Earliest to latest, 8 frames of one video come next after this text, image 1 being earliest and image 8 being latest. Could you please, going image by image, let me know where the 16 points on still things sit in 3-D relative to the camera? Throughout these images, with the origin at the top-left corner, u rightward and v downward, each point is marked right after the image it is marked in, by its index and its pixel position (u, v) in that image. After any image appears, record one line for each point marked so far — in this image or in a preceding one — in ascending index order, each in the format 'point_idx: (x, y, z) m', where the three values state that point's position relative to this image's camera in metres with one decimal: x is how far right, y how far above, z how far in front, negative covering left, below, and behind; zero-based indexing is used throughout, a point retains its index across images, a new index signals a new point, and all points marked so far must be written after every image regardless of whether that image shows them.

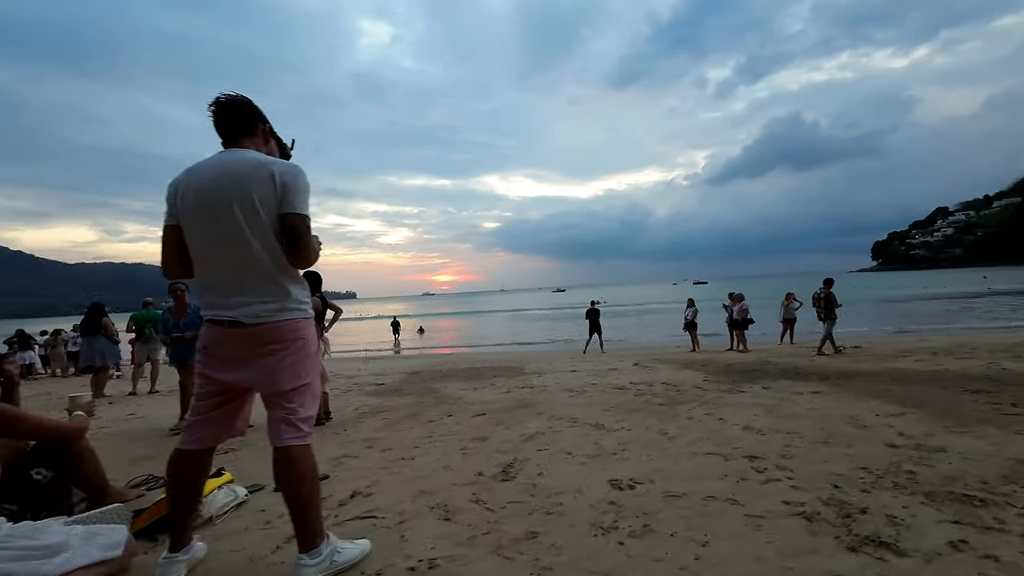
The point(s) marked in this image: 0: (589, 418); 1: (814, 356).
0: (+1.9, -3.1, +4.9) m
1: (+20.3, -4.5, +13.7) m
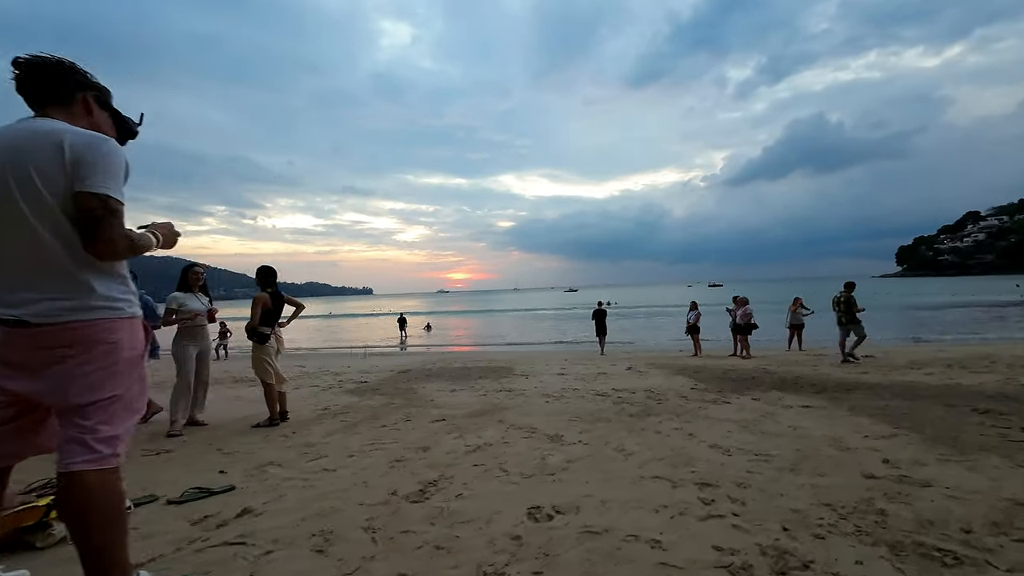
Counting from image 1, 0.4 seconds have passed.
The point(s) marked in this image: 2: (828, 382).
0: (+0.9, -3.1, +4.6) m
1: (+19.5, -4.8, +13.0) m
2: (+13.8, -4.1, +8.9) m
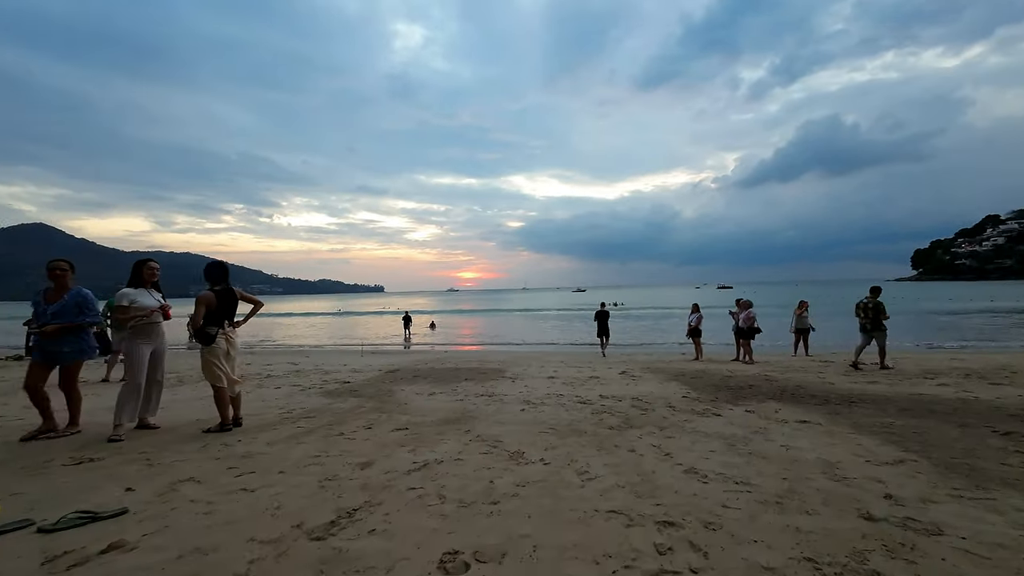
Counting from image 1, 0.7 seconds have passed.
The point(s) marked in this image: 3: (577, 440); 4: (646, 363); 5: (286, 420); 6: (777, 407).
0: (+0.1, -3.2, +4.2) m
1: (+18.8, -5.1, +12.4) m
2: (+13.0, -4.2, +8.3) m
3: (+1.4, -3.2, +4.3) m
4: (+9.1, -5.1, +14.0) m
5: (-6.0, -3.4, +5.4) m
6: (+8.3, -3.7, +6.4) m
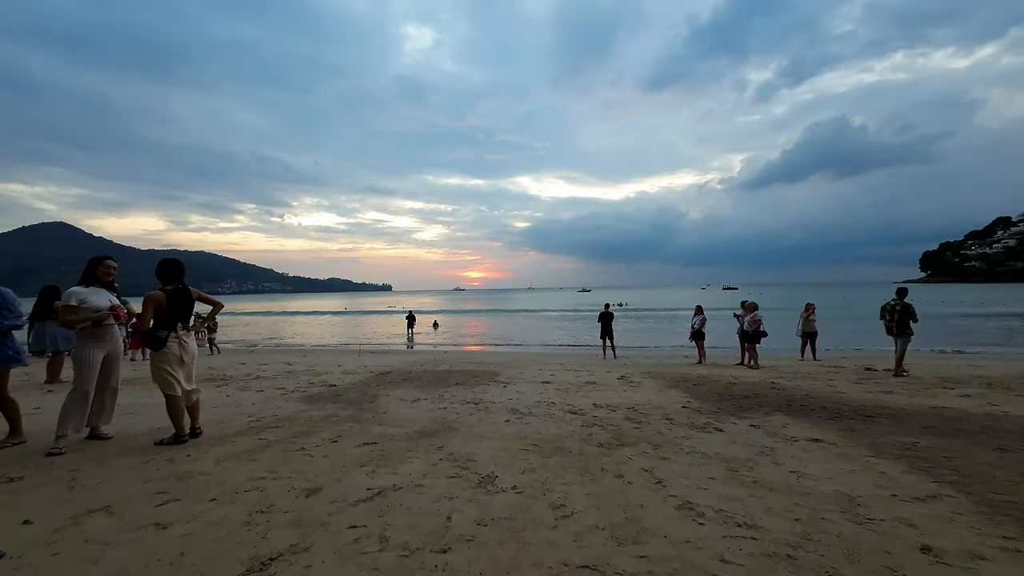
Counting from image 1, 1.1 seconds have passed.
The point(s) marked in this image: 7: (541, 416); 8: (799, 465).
0: (-0.4, -3.2, +3.8) m
1: (+18.4, -5.3, +11.7) m
2: (+12.6, -4.4, +7.8) m
3: (+0.9, -3.2, +3.9) m
4: (+8.7, -5.2, +13.5) m
5: (-6.4, -3.5, +5.0) m
6: (+7.9, -3.8, +5.9) m
7: (+0.9, -3.7, +6.1) m
8: (+5.5, -3.4, +3.9) m
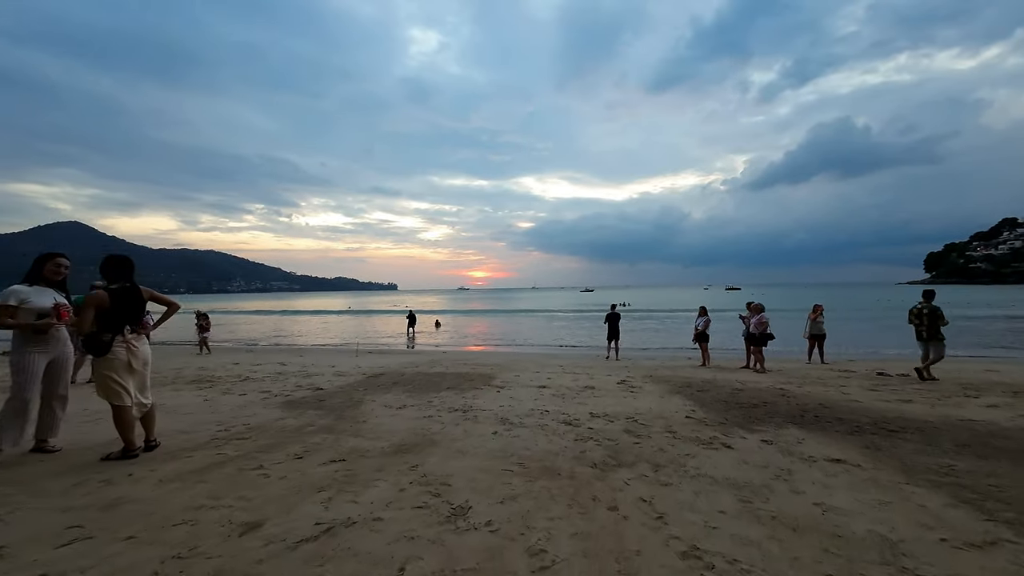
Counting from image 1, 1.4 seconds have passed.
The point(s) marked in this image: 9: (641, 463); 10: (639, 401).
0: (-0.7, -3.2, +3.4) m
1: (+18.1, -5.4, +11.1) m
2: (+12.3, -4.5, +7.2) m
3: (+0.6, -3.3, +3.4) m
4: (+8.5, -5.3, +12.9) m
5: (-6.7, -3.5, +4.6) m
6: (+7.5, -3.9, +5.4) m
7: (+0.5, -3.8, +5.6) m
8: (+5.1, -3.4, +3.4) m
9: (+2.6, -3.5, +4.1) m
10: (+4.8, -4.3, +7.8) m
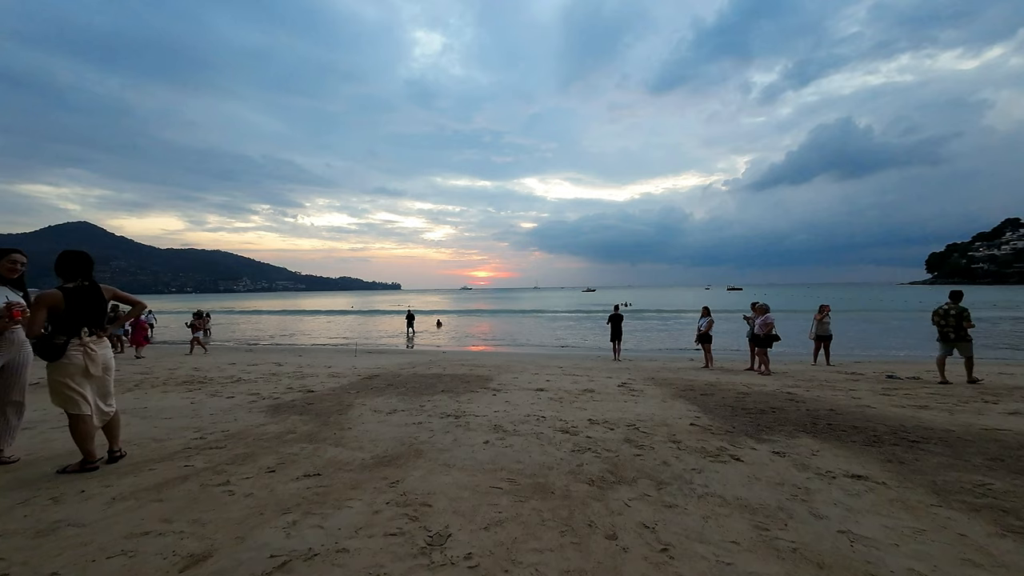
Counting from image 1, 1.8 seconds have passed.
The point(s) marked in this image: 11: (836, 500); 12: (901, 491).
0: (-0.9, -3.2, +3.0) m
1: (+18.0, -5.4, +10.7) m
2: (+12.1, -4.5, +6.8) m
3: (+0.4, -3.3, +3.1) m
4: (+8.3, -5.3, +12.6) m
5: (-6.9, -3.4, +4.3) m
6: (+7.4, -3.9, +5.0) m
7: (+0.4, -3.8, +5.2) m
8: (+4.9, -3.4, +3.0) m
9: (+2.4, -3.5, +3.7) m
10: (+4.6, -4.3, +7.4) m
11: (+5.4, -3.5, +3.4) m
12: (+7.0, -3.6, +3.7) m
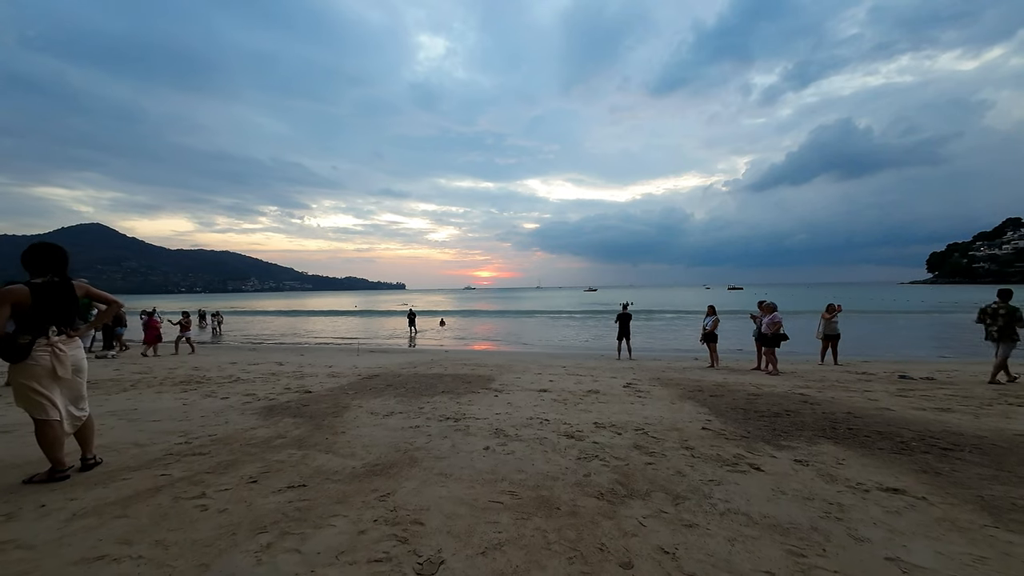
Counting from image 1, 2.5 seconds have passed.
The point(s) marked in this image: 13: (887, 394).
0: (-0.9, -3.1, +2.7) m
1: (+18.1, -5.2, +10.2) m
2: (+12.2, -4.4, +6.4) m
3: (+0.4, -3.2, +2.8) m
4: (+8.4, -5.2, +12.2) m
5: (-6.9, -3.4, +4.1) m
6: (+7.4, -3.8, +4.6) m
7: (+0.4, -3.7, +4.9) m
8: (+5.0, -3.3, +2.7) m
9: (+2.4, -3.4, +3.4) m
10: (+4.7, -4.2, +7.1) m
11: (+5.4, -3.4, +3.1) m
12: (+7.0, -3.5, +3.3) m
13: (+18.2, -5.2, +9.9) m
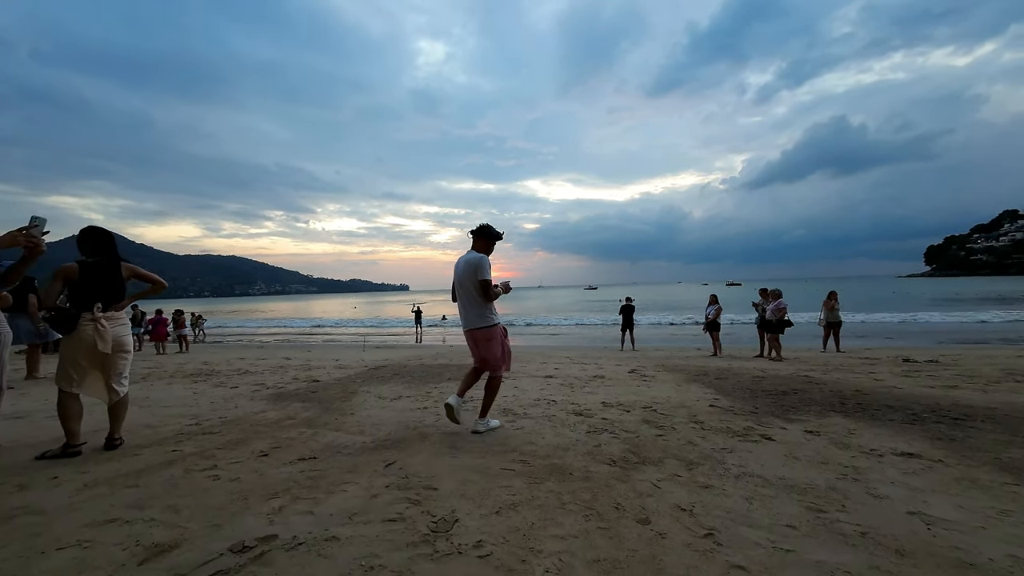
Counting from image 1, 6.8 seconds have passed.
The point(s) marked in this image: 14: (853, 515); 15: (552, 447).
0: (-0.7, -2.6, +2.7) m
1: (+18.3, -4.2, +10.1) m
2: (+12.4, -3.5, +6.3) m
3: (+0.6, -2.7, +2.7) m
4: (+8.7, -4.3, +12.2) m
5: (-6.7, -3.0, +4.1) m
6: (+7.6, -3.1, +4.6) m
7: (+0.6, -3.1, +4.9) m
8: (+5.1, -2.7, +2.6) m
9: (+2.6, -2.8, +3.4) m
10: (+4.9, -3.5, +7.1) m
11: (+5.6, -2.8, +3.0) m
12: (+7.2, -2.8, +3.3) m
13: (+18.4, -4.2, +9.8) m
14: (+4.0, -2.6, +2.4) m
15: (+0.7, -2.8, +3.6) m
